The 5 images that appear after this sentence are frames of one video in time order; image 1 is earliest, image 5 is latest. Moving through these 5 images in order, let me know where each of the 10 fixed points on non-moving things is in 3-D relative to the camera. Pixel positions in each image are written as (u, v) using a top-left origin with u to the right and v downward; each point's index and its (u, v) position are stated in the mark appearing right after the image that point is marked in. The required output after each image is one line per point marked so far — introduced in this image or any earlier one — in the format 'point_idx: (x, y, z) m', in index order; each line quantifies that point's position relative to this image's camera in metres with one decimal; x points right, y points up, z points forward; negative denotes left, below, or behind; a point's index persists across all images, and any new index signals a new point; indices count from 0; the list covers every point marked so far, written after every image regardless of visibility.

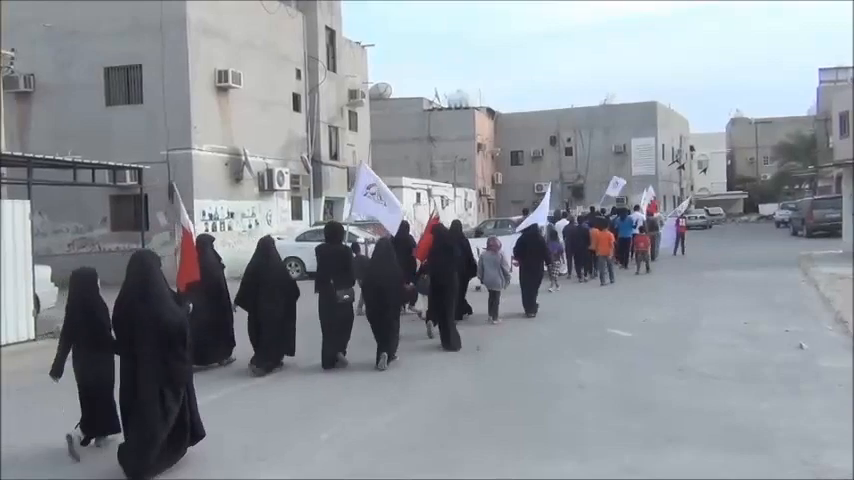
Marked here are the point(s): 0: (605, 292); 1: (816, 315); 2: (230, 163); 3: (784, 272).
0: (+3.3, -1.0, +16.2) m
1: (+4.7, -0.9, +10.5) m
2: (-4.4, +1.7, +19.3) m
3: (+7.2, -0.6, +17.5) m
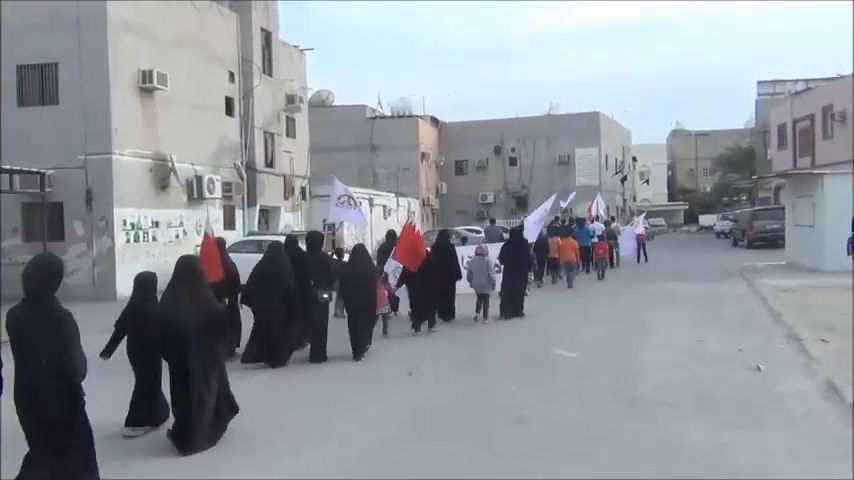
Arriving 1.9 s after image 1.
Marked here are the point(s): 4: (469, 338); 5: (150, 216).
0: (+2.2, -1.2, +15.6) m
1: (+3.9, -1.0, +10.0) m
2: (-5.7, +1.5, +18.2) m
3: (+6.0, -0.9, +17.1) m
4: (+0.6, -1.3, +12.1) m
5: (-5.7, +0.5, +18.0) m
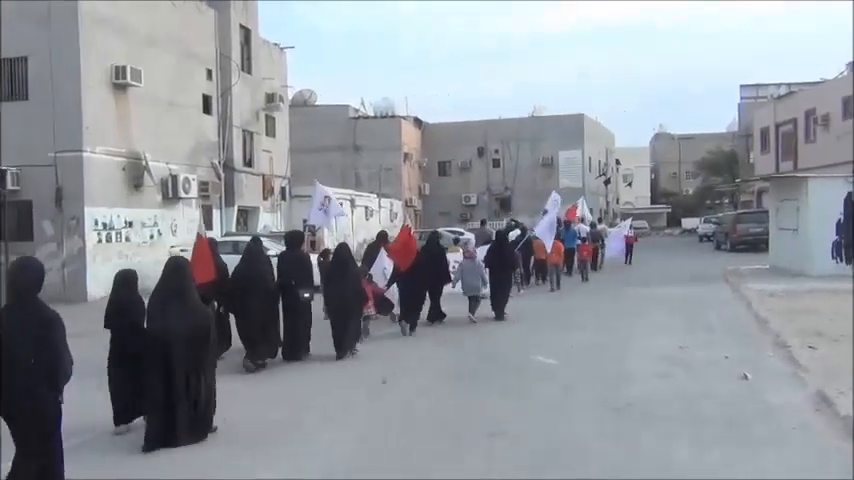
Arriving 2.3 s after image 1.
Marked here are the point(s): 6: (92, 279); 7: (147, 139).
0: (+1.8, -1.2, +15.3) m
1: (+3.7, -1.1, +9.7) m
2: (-6.1, +1.5, +17.8) m
3: (+5.6, -0.9, +16.9) m
4: (+0.3, -1.4, +11.8) m
5: (-6.1, +0.5, +17.6) m
6: (-6.4, -0.8, +16.6) m
7: (-5.9, +2.2, +18.5) m
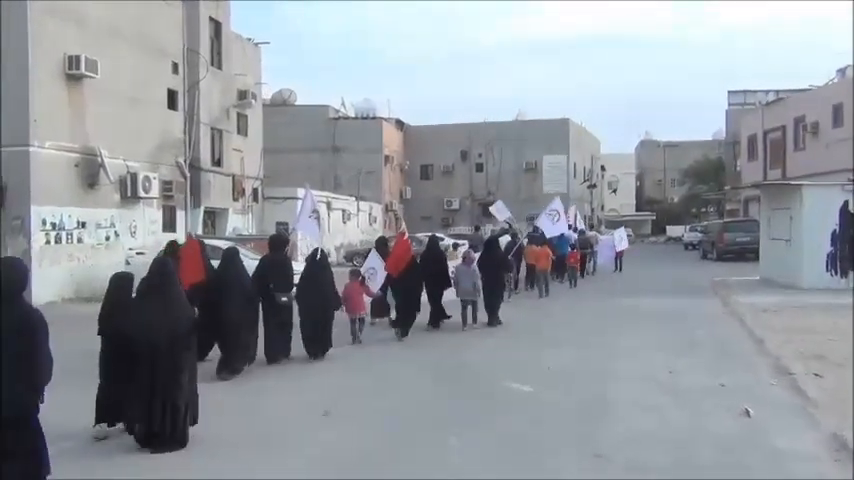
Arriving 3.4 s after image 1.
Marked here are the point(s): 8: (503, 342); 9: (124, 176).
0: (+1.3, -1.3, +14.3) m
1: (+3.3, -1.2, +8.8) m
2: (-6.6, +1.4, +16.7) m
3: (+5.1, -1.1, +16.0) m
4: (-0.1, -1.5, +10.8) m
5: (-6.7, +0.5, +16.5) m
6: (-6.9, -0.8, +15.5) m
7: (-6.4, +2.1, +17.4) m
8: (+1.0, -1.4, +11.9) m
9: (-6.3, +1.3, +18.0) m
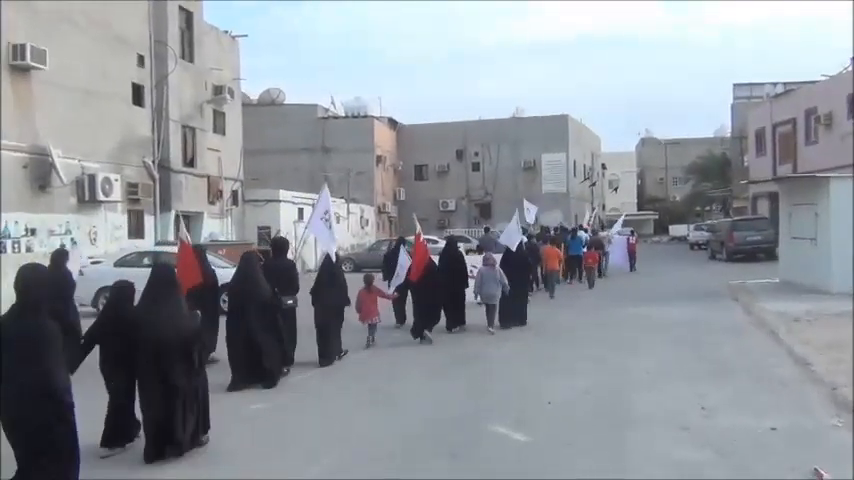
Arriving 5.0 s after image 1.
0: (+1.1, -1.4, +12.7) m
1: (+3.0, -1.2, +7.1) m
2: (-6.9, +1.3, +15.0) m
3: (+4.9, -1.1, +14.3) m
4: (-0.4, -1.5, +9.1) m
5: (-6.9, +0.3, +14.8) m
6: (-7.1, -0.9, +13.9) m
7: (-6.7, +2.0, +15.8) m
8: (+0.8, -1.4, +10.3) m
9: (-6.5, +1.2, +16.4) m
